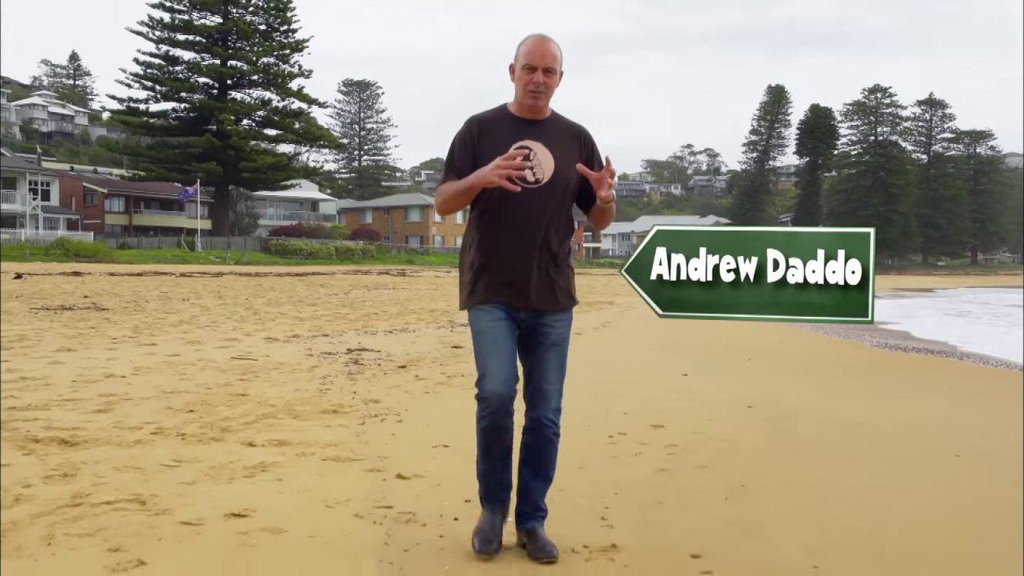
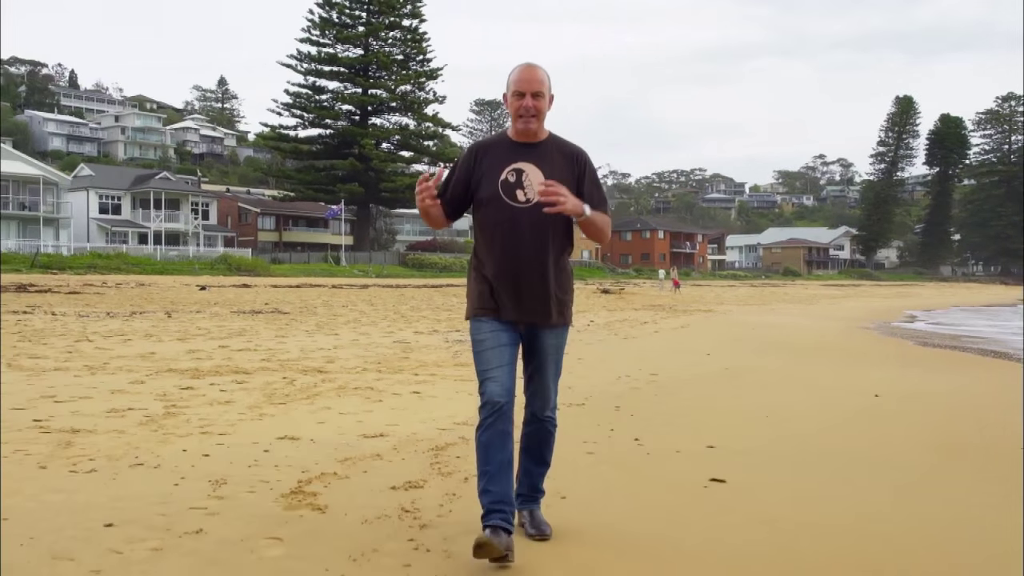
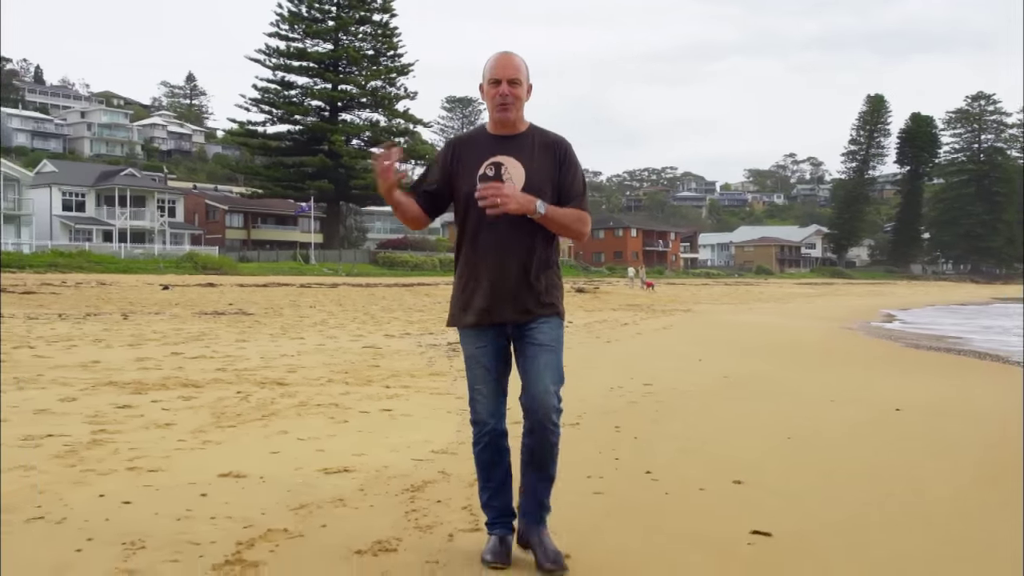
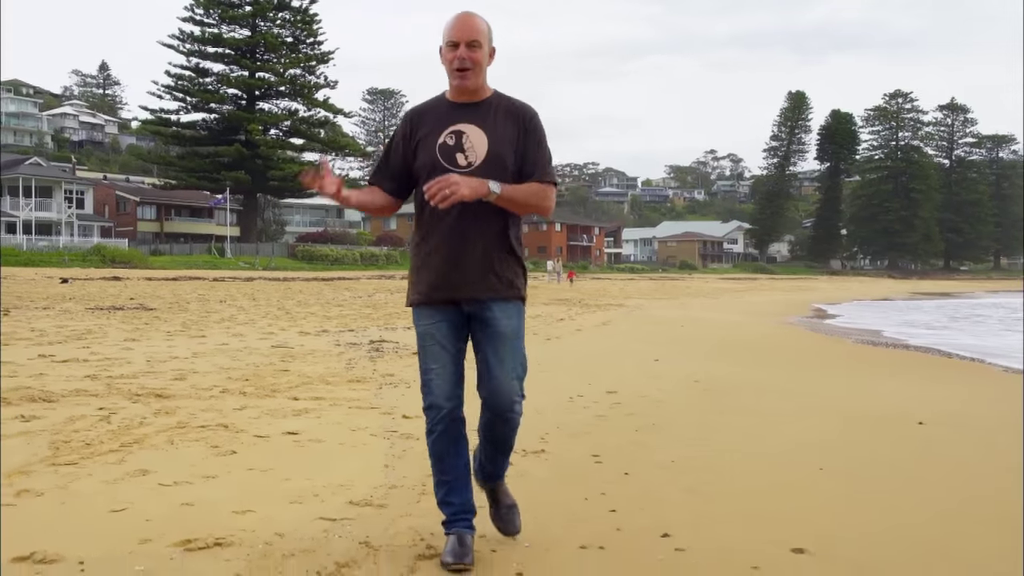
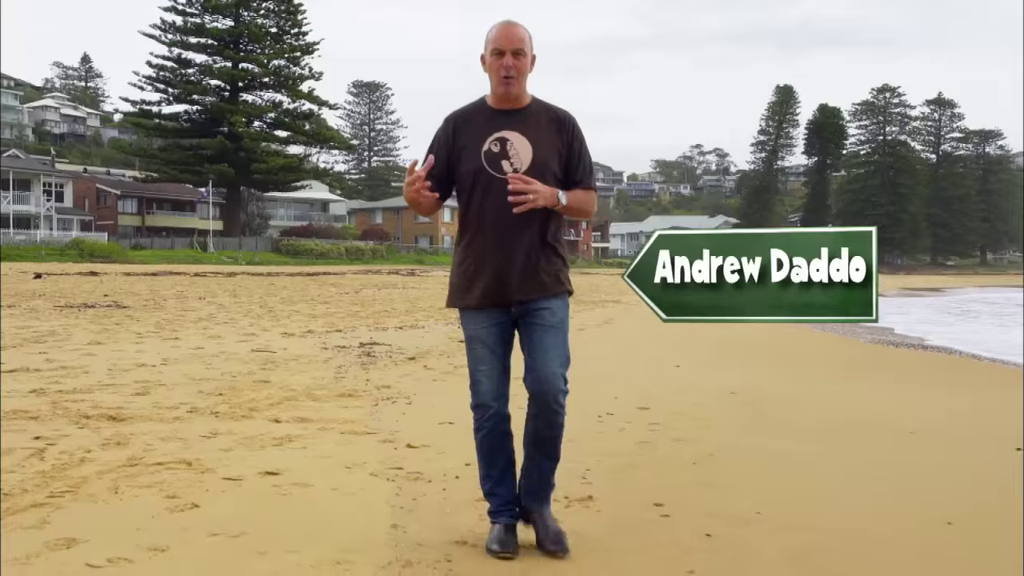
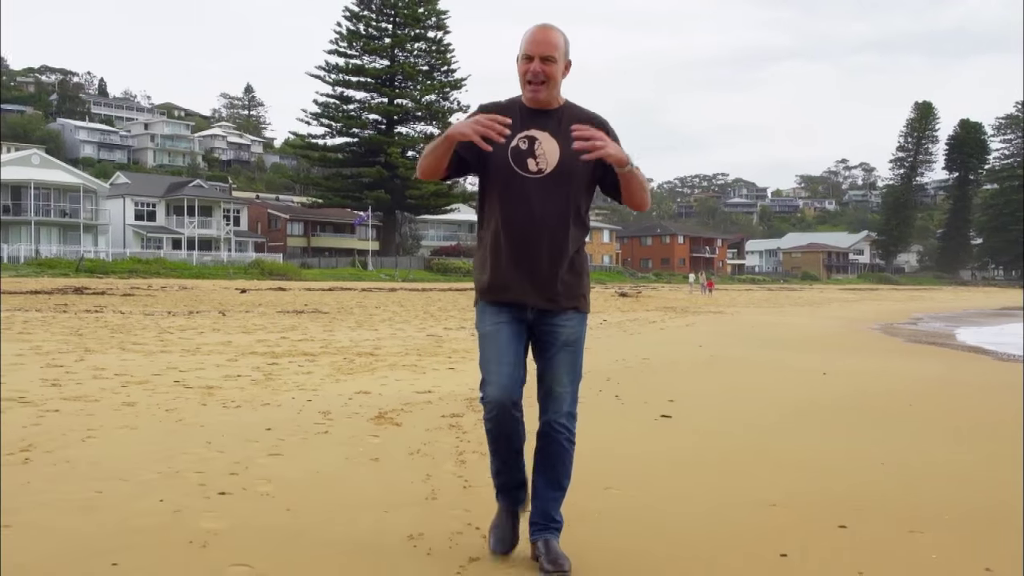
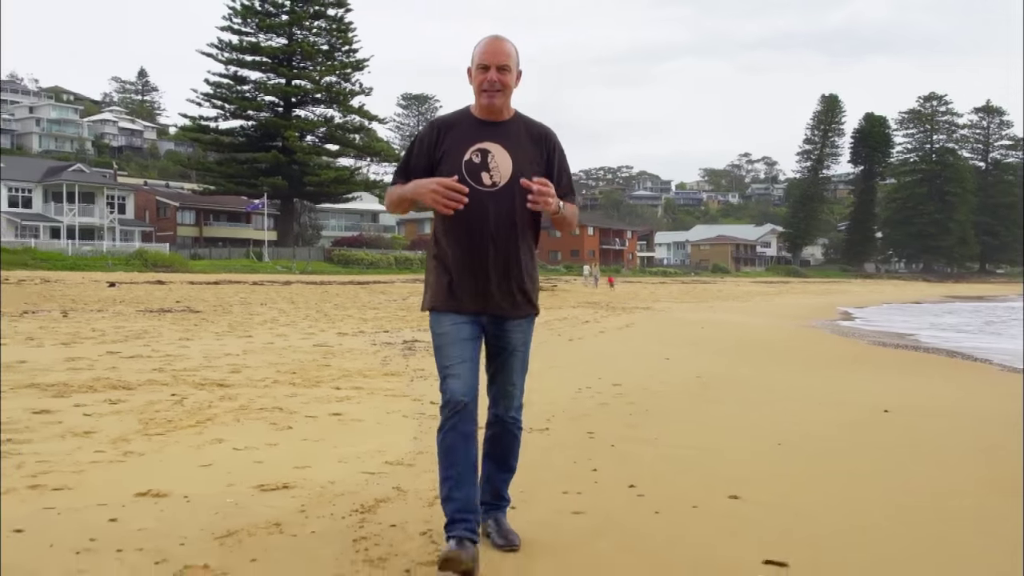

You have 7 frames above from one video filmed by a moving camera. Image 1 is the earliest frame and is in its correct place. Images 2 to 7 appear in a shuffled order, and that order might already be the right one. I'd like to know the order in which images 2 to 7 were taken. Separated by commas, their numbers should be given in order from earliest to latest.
5, 4, 7, 3, 2, 6
